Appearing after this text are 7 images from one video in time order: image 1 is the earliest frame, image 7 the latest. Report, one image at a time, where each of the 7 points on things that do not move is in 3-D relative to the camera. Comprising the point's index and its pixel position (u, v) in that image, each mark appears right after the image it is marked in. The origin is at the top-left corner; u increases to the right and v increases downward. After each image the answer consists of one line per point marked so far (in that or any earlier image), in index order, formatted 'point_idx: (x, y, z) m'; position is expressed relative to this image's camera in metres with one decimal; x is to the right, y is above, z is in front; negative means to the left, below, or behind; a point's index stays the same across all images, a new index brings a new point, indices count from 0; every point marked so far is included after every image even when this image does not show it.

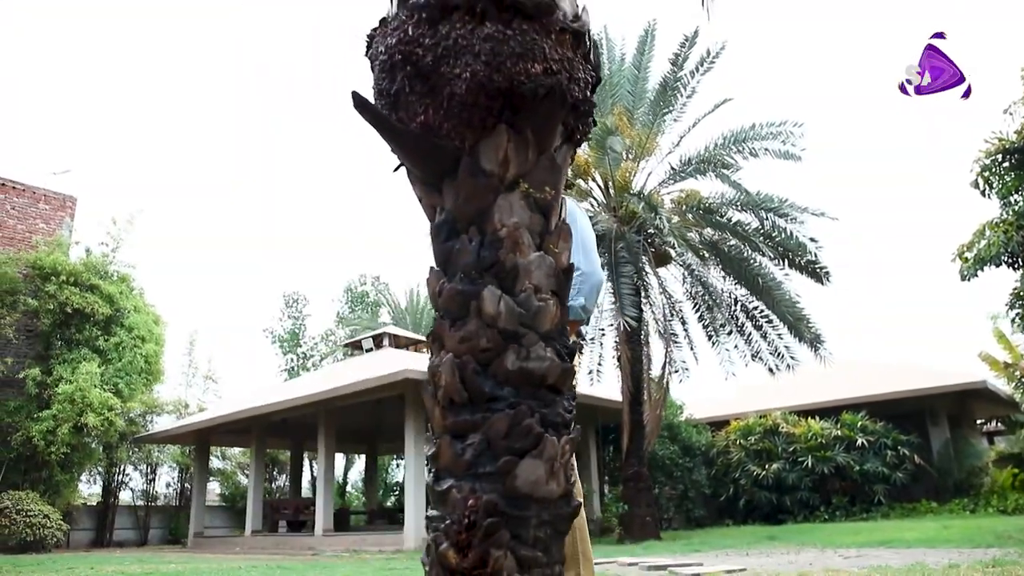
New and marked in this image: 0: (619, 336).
0: (+1.5, -0.7, +10.9) m
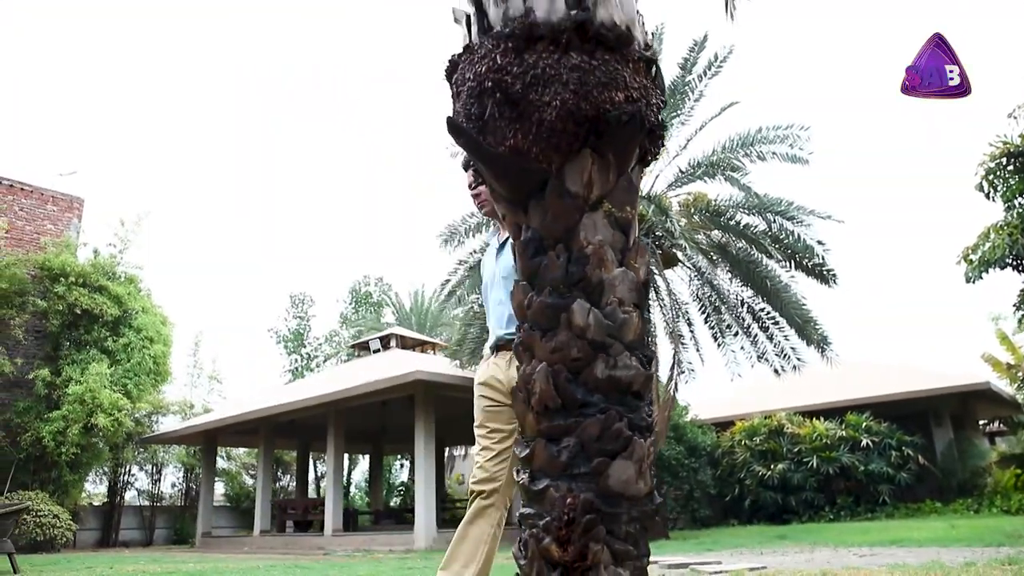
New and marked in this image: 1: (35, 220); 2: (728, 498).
0: (+1.7, -0.7, +11.0) m
1: (-9.7, +1.4, +16.0) m
2: (+4.1, -3.9, +14.8) m
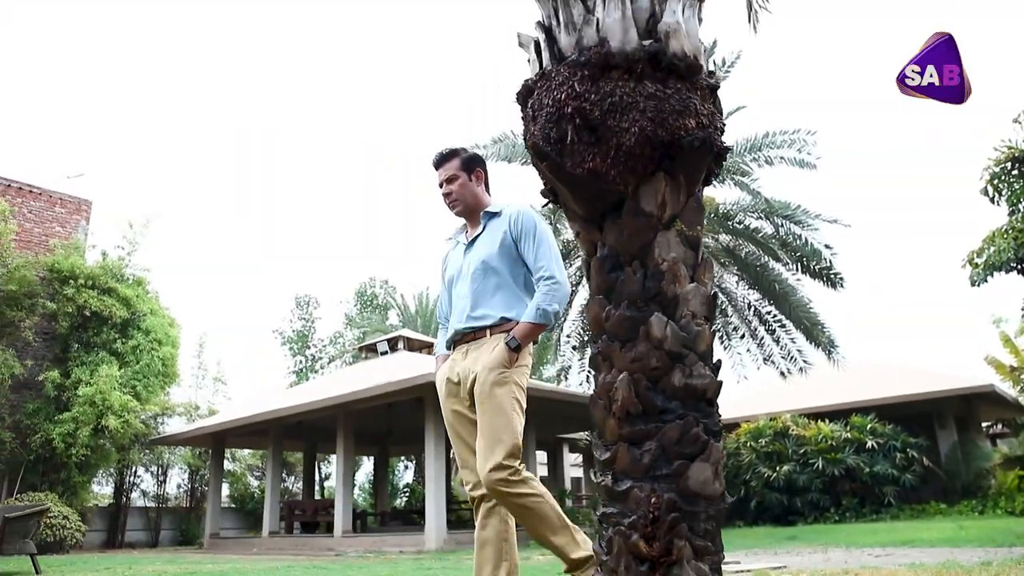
0: (+1.8, -0.7, +11.1) m
1: (-9.6, +1.3, +16.1) m
2: (+4.2, -4.0, +14.9) m
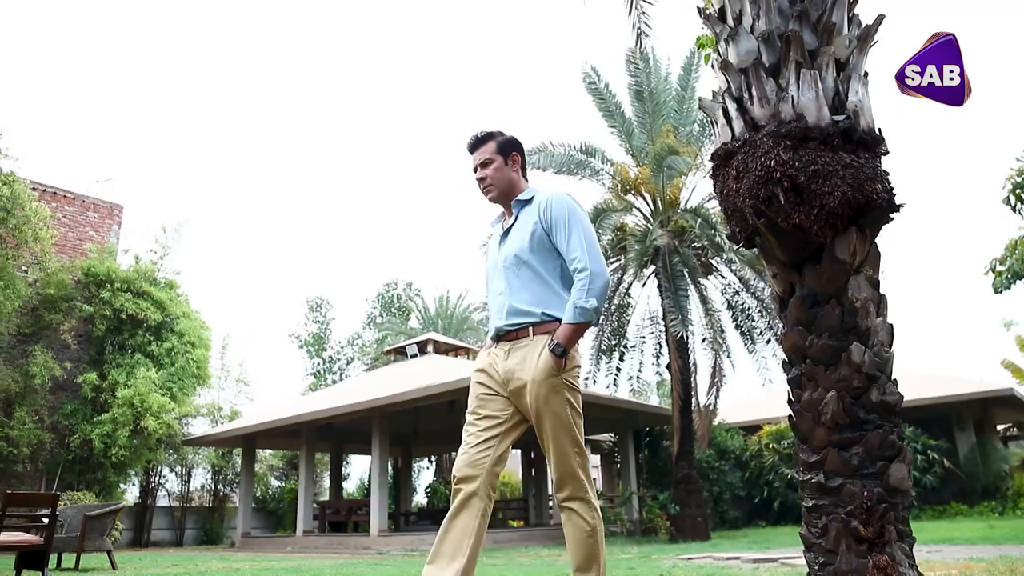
0: (+2.3, -0.8, +11.4) m
1: (-9.0, +1.3, +16.4) m
2: (+4.7, -4.1, +15.2) m
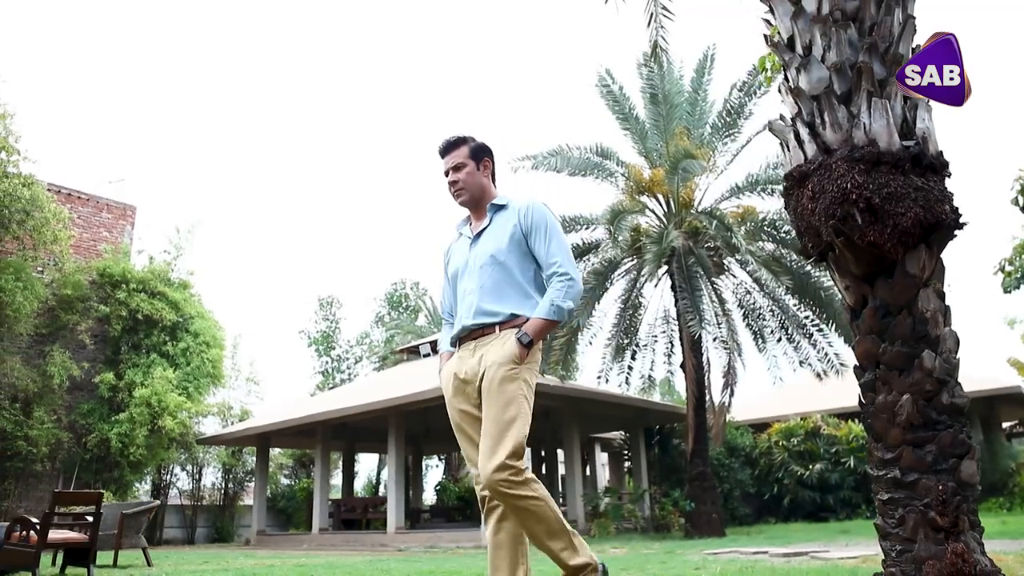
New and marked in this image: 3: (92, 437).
0: (+2.5, -0.8, +11.5) m
1: (-8.8, +1.3, +16.6) m
2: (+5.0, -4.1, +15.4) m
3: (-7.8, -2.8, +14.7) m
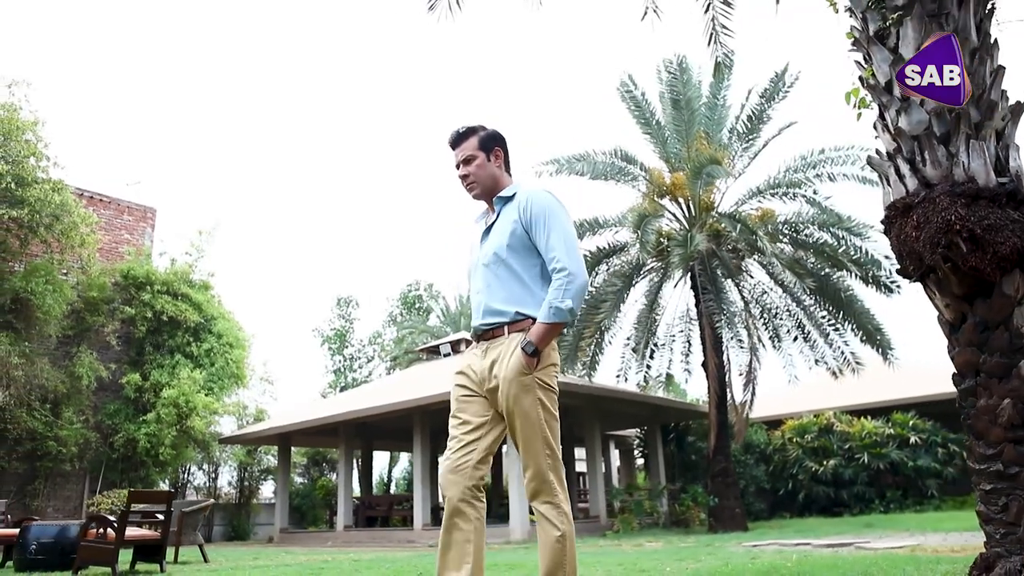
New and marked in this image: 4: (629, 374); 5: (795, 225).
0: (+2.9, -0.8, +11.8) m
1: (-8.5, +1.2, +16.8) m
2: (+5.3, -4.1, +15.7) m
3: (-7.4, -2.8, +15.0) m
4: (+2.0, -1.4, +13.2) m
5: (+4.1, +0.9, +11.6) m
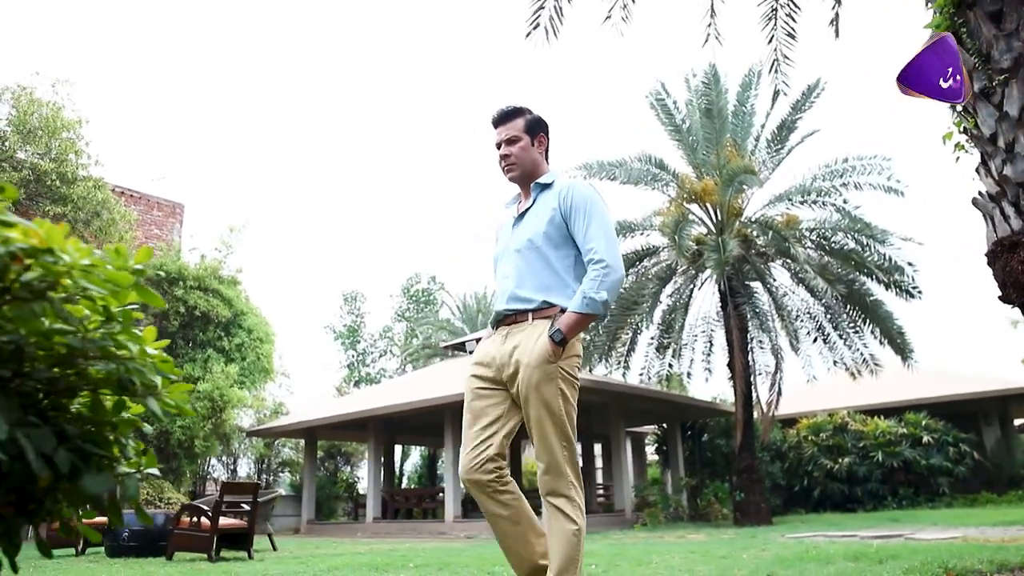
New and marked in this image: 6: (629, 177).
0: (+3.4, -0.9, +12.3) m
1: (-8.0, +1.3, +17.1) m
2: (+5.8, -4.1, +16.2) m
3: (-7.0, -2.7, +15.3) m
4: (+2.5, -1.5, +13.6) m
5: (+4.6, +0.9, +12.0) m
6: (+1.8, +1.7, +12.5) m
